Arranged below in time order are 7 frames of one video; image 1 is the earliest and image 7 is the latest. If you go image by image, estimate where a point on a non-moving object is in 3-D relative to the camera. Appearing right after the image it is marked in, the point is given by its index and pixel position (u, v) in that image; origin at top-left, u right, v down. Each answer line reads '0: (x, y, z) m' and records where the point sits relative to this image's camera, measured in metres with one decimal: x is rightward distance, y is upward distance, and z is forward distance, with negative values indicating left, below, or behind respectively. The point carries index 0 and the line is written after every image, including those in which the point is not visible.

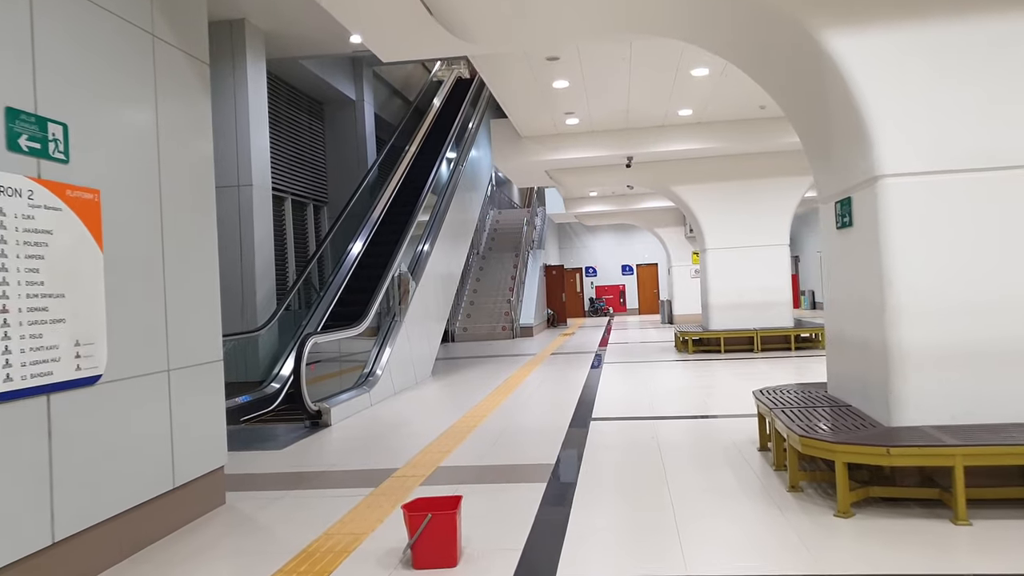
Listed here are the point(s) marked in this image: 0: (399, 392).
0: (-1.0, -0.9, +7.2) m
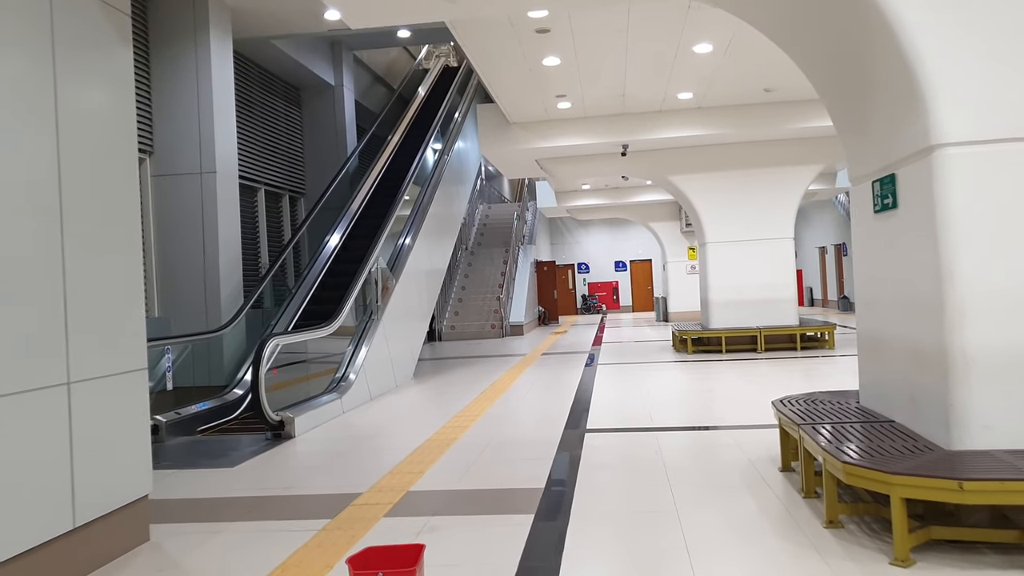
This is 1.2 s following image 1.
0: (-1.1, -0.9, +6.6) m
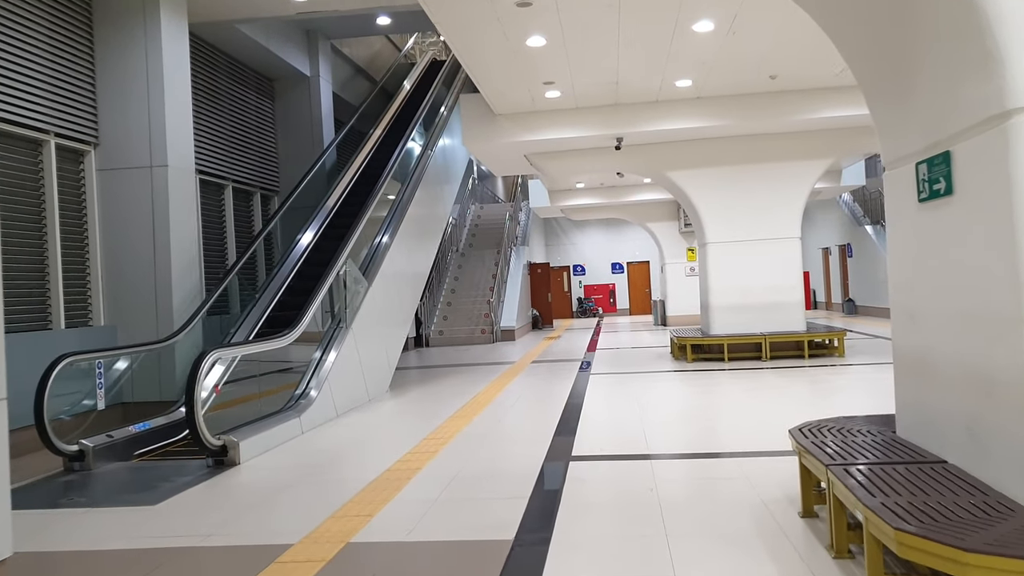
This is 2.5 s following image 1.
0: (-1.2, -0.9, +6.0) m
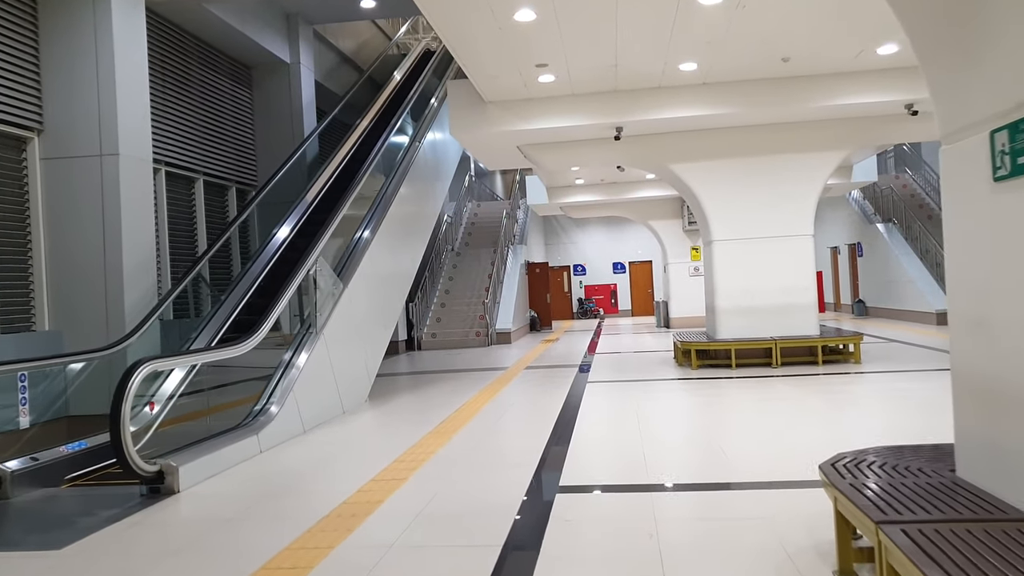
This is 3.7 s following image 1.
0: (-1.3, -0.9, +5.5) m
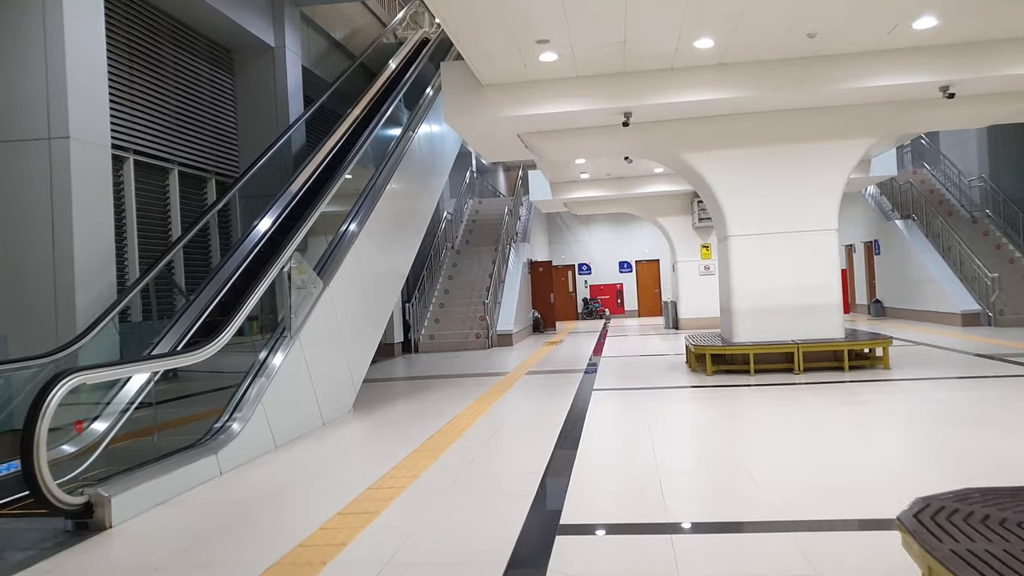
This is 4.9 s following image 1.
0: (-1.3, -0.9, +4.9) m
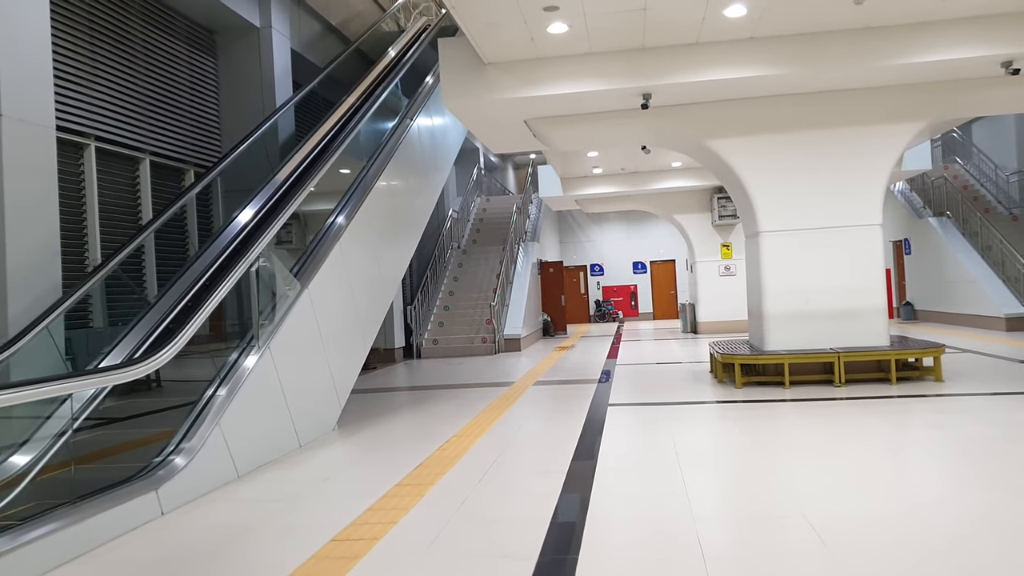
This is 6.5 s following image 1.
0: (-1.3, -0.9, +4.2) m
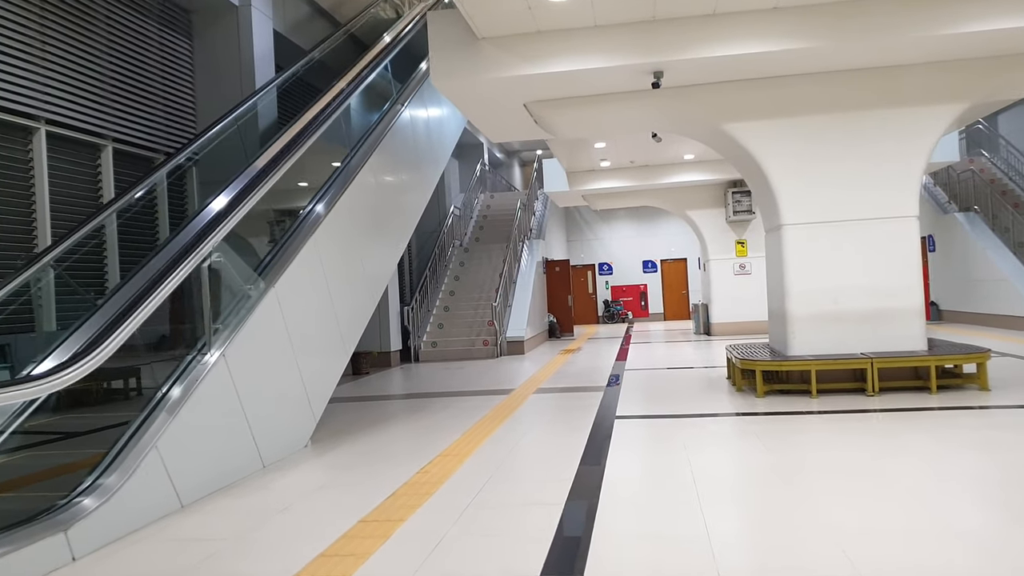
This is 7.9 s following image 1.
0: (-1.3, -0.9, +3.6) m
